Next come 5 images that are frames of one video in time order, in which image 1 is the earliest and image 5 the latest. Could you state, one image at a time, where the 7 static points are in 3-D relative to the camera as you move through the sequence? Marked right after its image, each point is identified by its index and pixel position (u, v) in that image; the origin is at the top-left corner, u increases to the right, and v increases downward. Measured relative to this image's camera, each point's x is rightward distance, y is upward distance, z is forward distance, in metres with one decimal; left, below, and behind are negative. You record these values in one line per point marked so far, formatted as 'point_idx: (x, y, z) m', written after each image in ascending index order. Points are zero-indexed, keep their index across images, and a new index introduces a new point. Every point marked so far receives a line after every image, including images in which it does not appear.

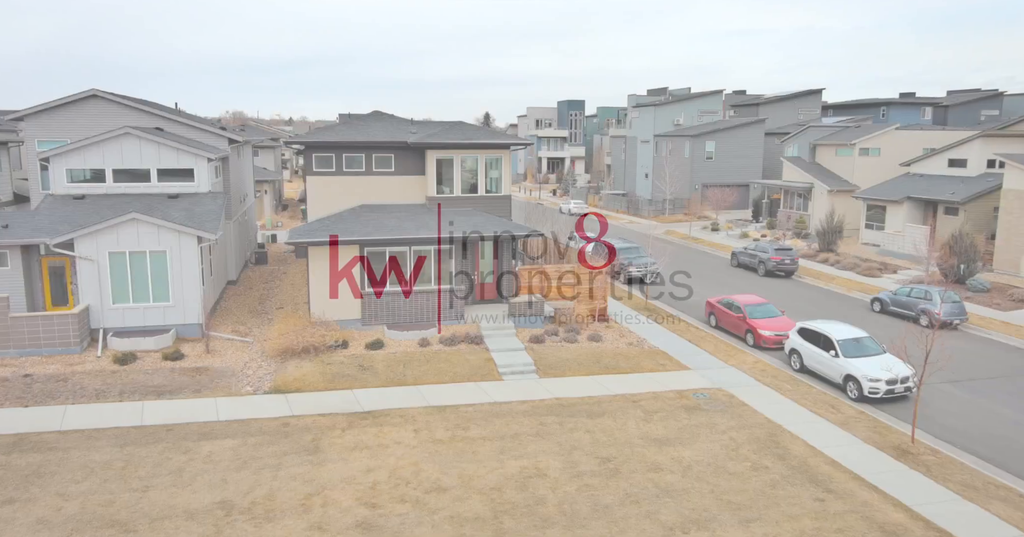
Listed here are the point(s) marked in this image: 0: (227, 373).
0: (-7.2, -2.6, +17.1) m
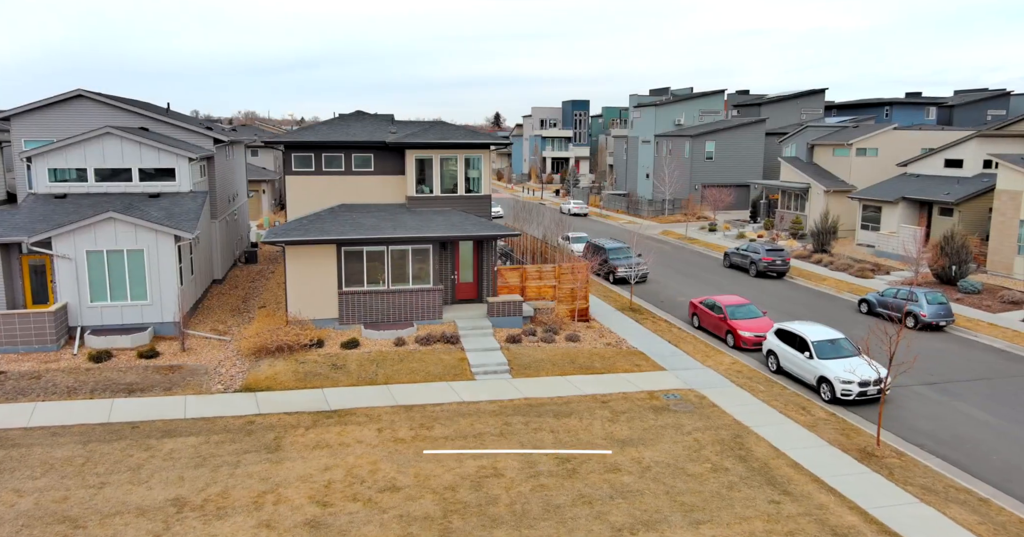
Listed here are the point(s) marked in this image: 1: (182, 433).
0: (-7.9, -2.6, +17.2) m
1: (-6.6, -3.3, +13.7) m
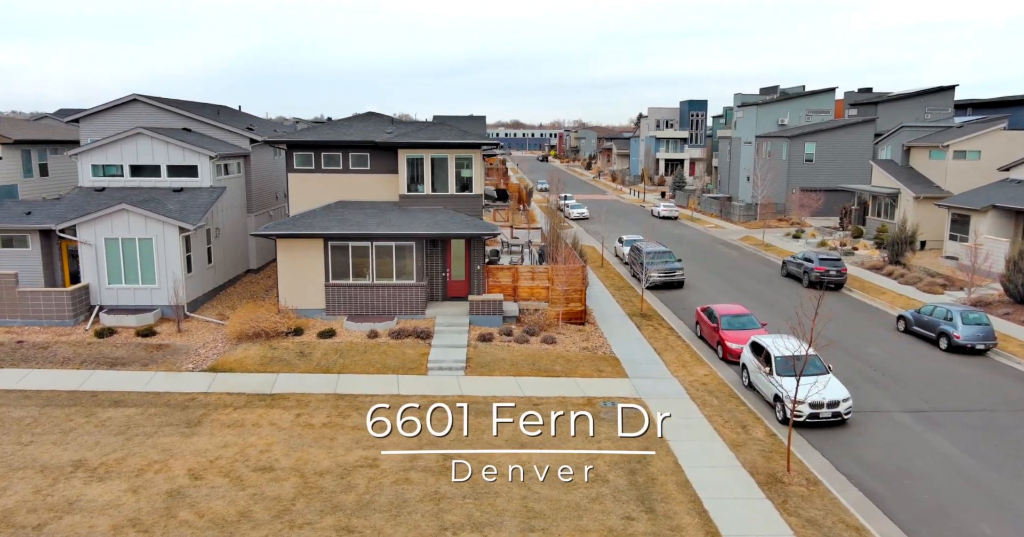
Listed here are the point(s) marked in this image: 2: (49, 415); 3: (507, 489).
0: (-9.1, -2.2, +18.7) m
1: (-8.5, -3.0, +15.1) m
2: (-9.7, -3.1, +14.4) m
3: (-0.1, -3.7, +11.6) m
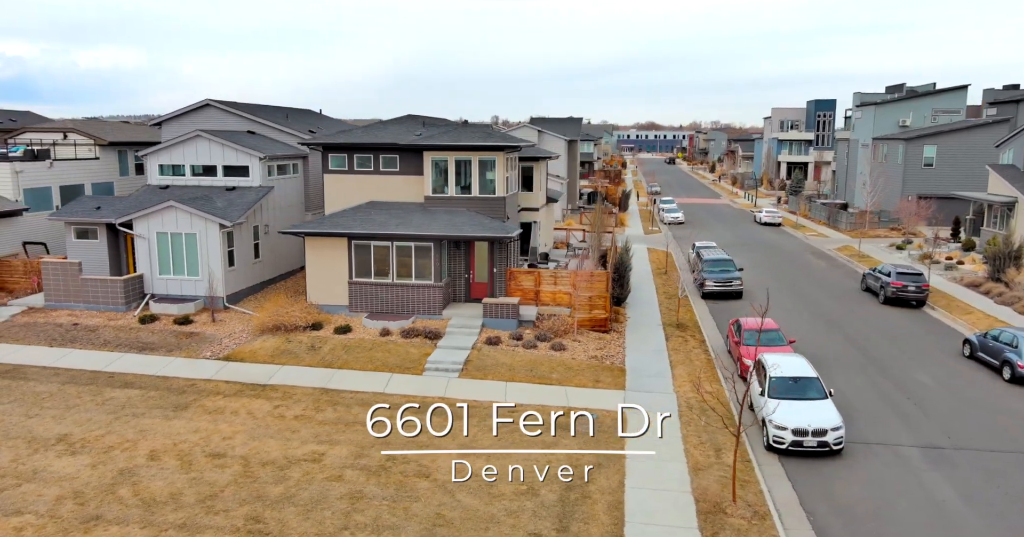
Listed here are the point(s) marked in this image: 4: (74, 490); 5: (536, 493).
0: (-8.9, -2.1, +20.0) m
1: (-9.0, -2.8, +16.3) m
2: (-10.3, -2.9, +15.8) m
3: (-1.4, -3.8, +11.5) m
4: (-7.2, -3.7, +11.3) m
5: (+0.4, -3.8, +11.6) m
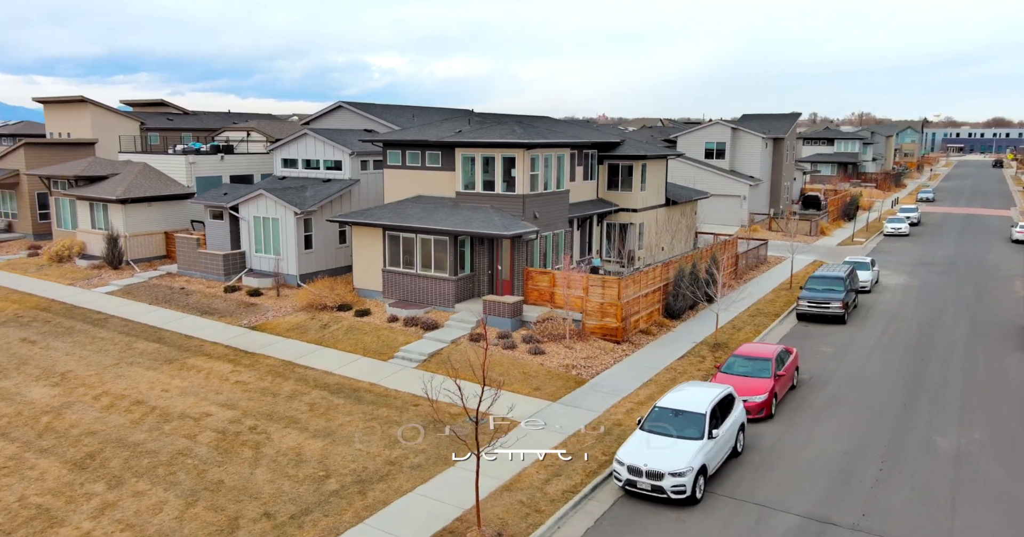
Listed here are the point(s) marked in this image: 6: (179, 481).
0: (-8.6, -1.4, +23.2) m
1: (-10.1, -2.1, +19.7) m
2: (-11.6, -2.1, +19.8) m
3: (-4.9, -3.5, +12.4) m
4: (-10.4, -3.0, +14.5) m
5: (-3.2, -3.7, +11.9) m
6: (-5.6, -3.6, +11.8) m
